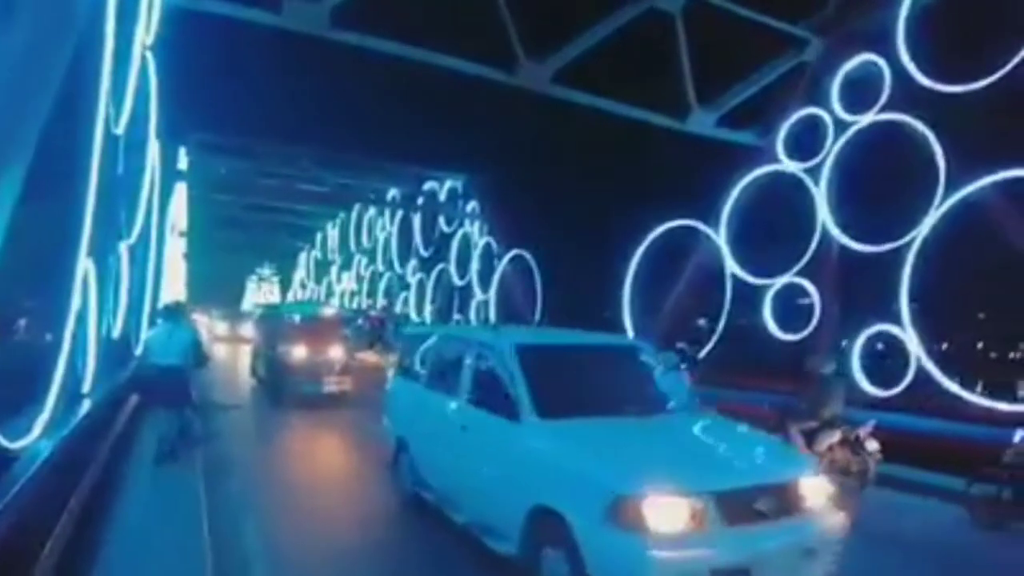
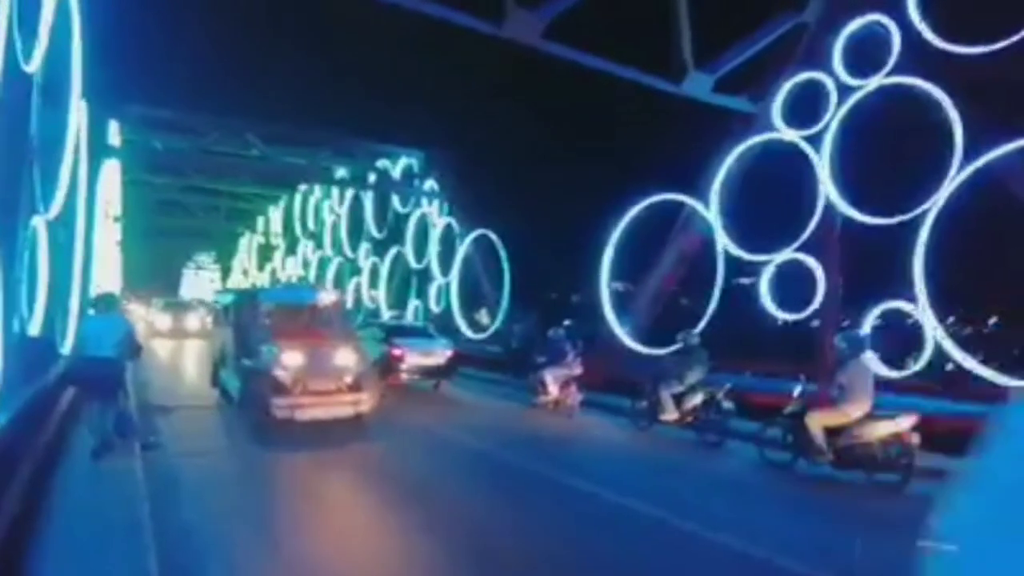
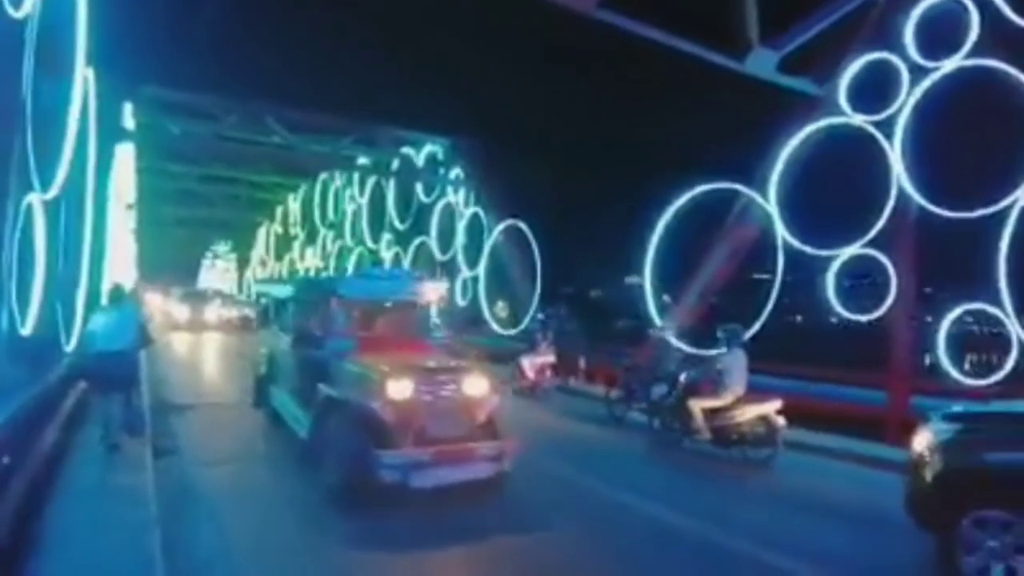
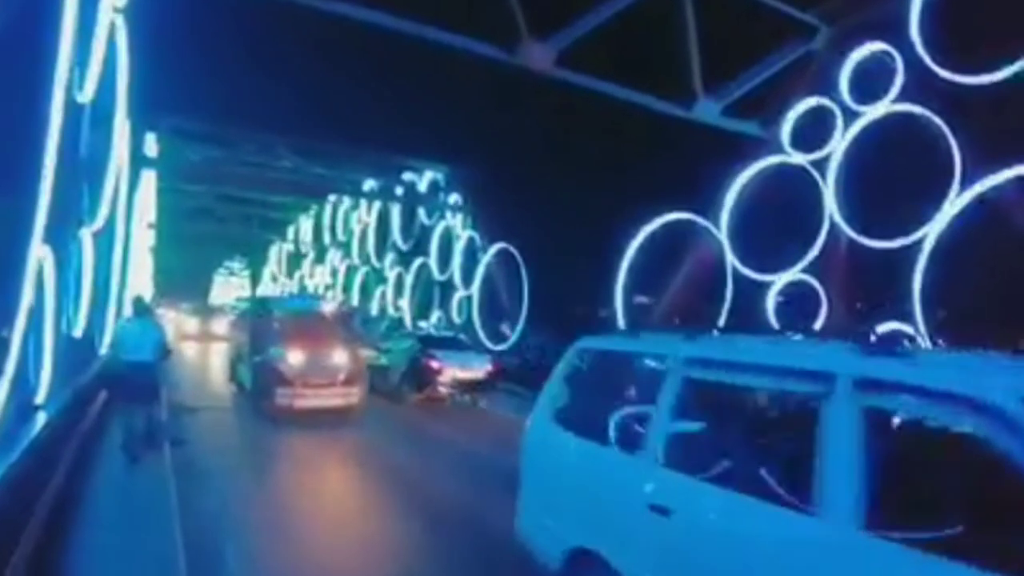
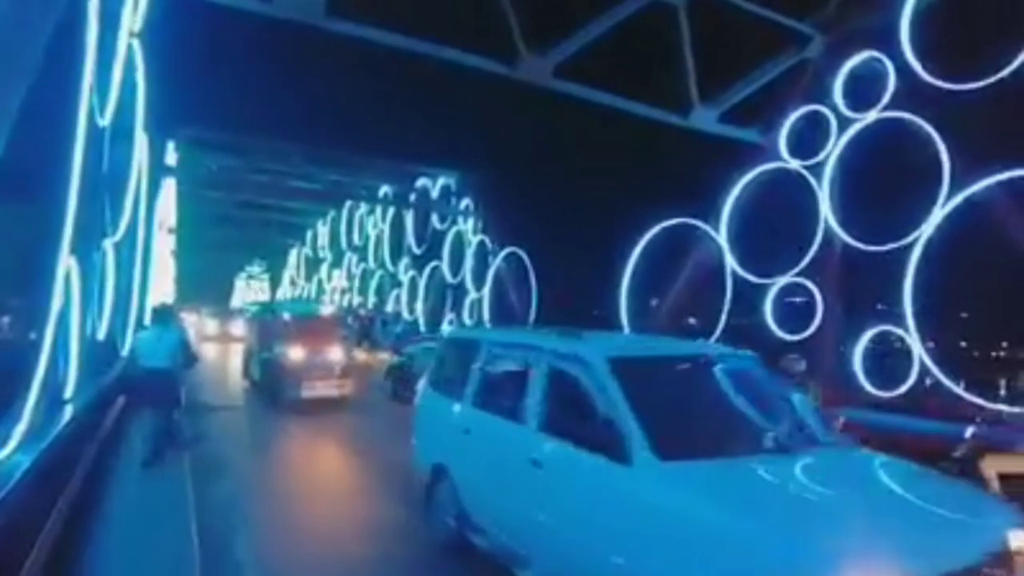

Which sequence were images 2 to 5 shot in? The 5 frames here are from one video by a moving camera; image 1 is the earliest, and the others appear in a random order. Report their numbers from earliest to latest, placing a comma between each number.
5, 4, 2, 3
